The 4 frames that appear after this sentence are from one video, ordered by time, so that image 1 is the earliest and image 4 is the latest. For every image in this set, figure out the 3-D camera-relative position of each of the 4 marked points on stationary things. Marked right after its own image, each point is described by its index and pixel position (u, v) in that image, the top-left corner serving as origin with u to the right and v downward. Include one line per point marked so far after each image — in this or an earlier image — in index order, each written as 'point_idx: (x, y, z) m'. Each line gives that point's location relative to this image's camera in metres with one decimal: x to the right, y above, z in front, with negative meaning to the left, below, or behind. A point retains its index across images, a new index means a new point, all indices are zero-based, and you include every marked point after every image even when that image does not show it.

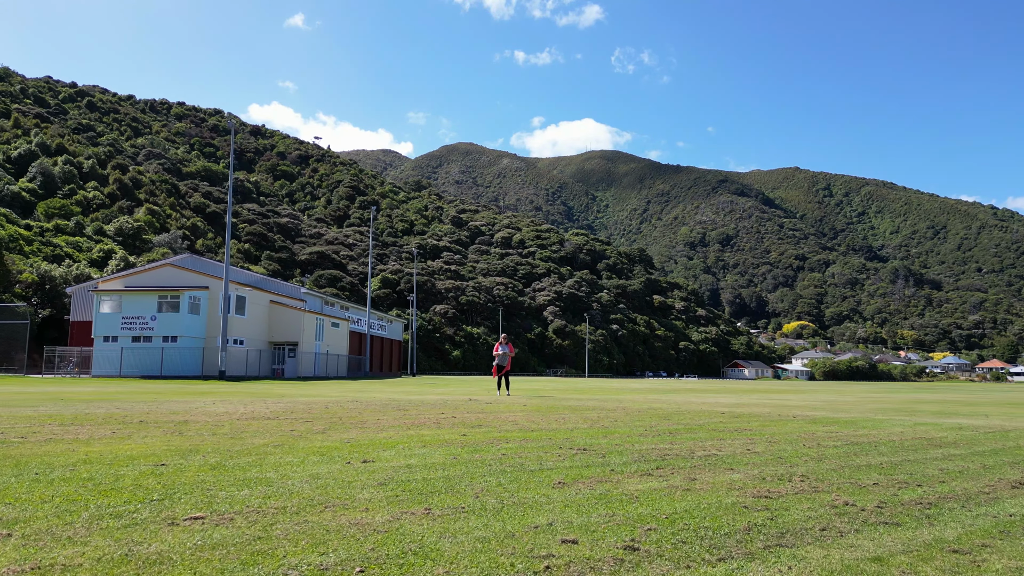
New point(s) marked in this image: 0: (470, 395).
0: (-1.2, -3.0, +18.8) m
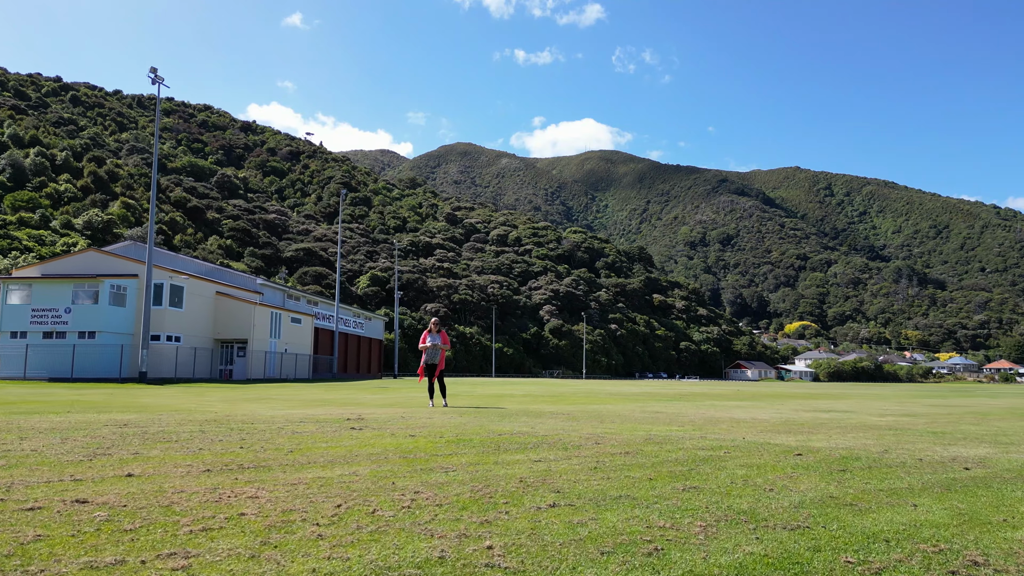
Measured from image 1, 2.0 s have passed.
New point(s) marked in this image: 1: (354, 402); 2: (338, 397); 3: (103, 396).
0: (-2.4, -2.2, +12.9) m
1: (-3.7, -2.7, +16.0) m
2: (-4.6, -2.9, +18.4) m
3: (-11.6, -3.0, +19.2) m
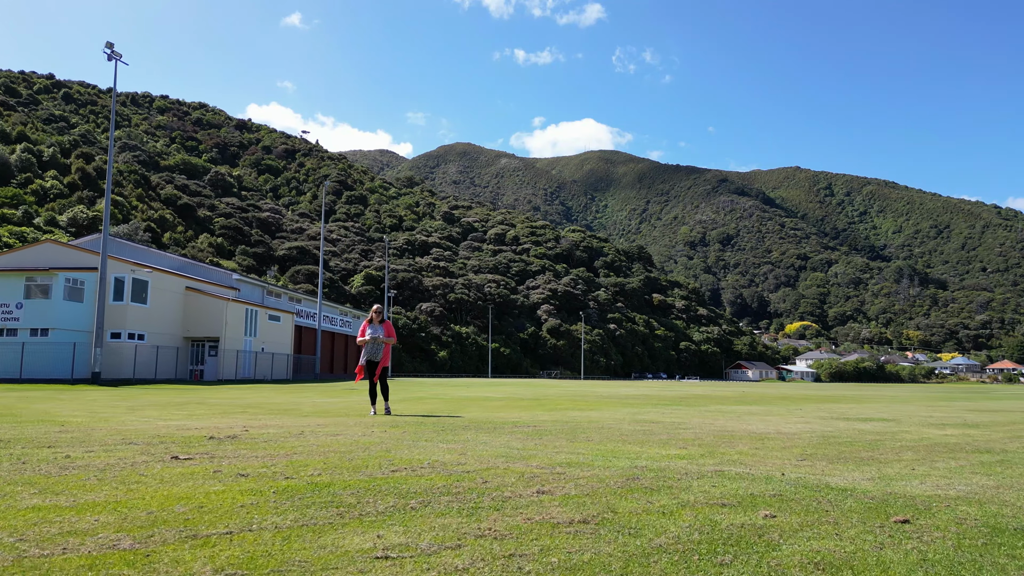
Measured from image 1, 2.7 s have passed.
0: (-3.0, -1.9, +10.3) m
1: (-4.3, -2.3, +13.5) m
2: (-5.3, -2.6, +15.8) m
3: (-12.2, -2.7, +16.6) m
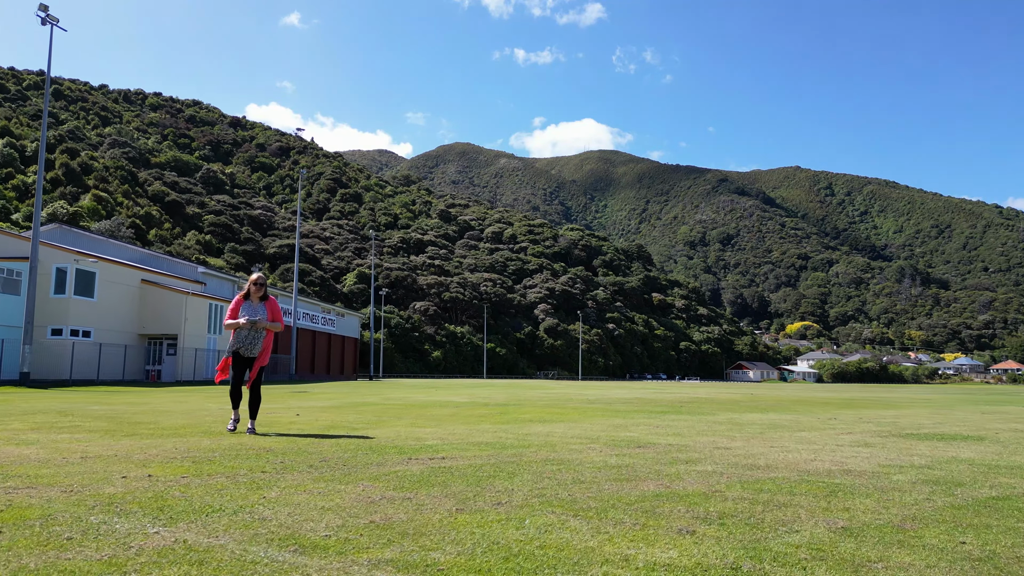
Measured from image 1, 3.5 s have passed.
0: (-3.8, -1.5, +7.1) m
1: (-5.1, -1.9, +10.3) m
2: (-6.0, -2.2, +12.6) m
3: (-13.0, -2.3, +13.4) m
